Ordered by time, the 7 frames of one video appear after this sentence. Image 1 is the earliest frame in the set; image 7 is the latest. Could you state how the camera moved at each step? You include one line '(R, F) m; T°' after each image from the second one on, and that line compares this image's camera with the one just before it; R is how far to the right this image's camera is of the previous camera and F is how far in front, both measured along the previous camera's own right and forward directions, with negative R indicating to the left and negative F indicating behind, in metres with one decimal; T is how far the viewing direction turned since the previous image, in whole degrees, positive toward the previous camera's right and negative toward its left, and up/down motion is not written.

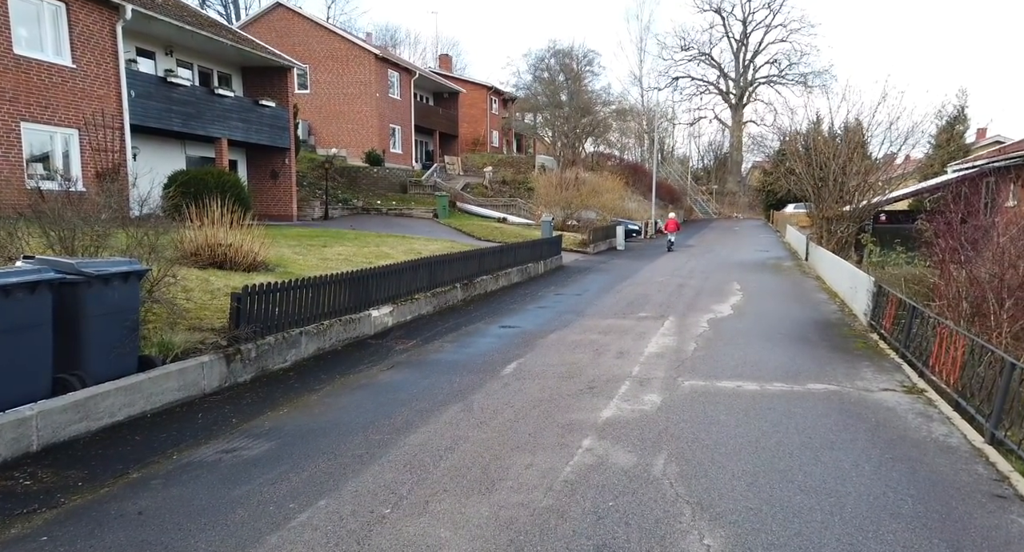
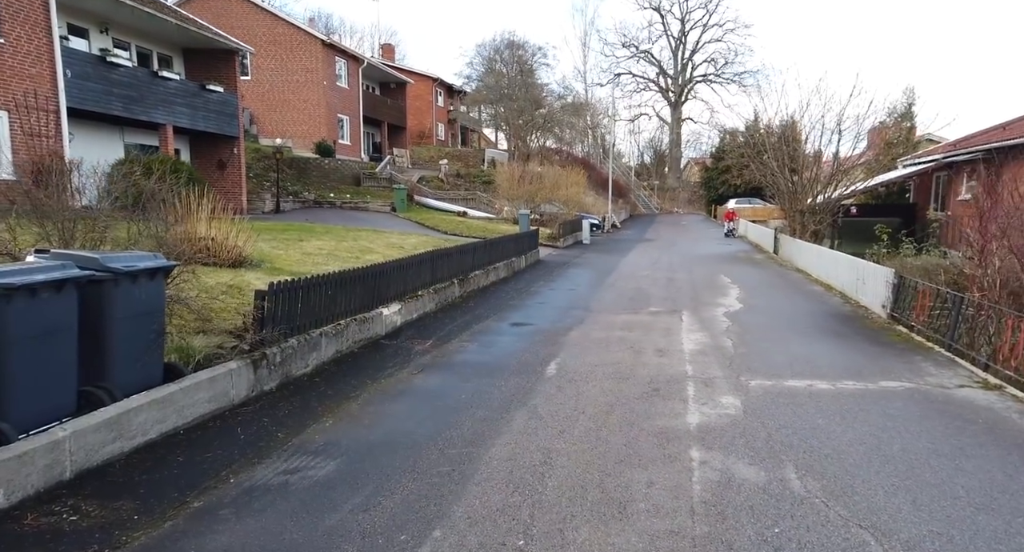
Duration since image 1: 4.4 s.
(-1.1, +0.6) m; +5°
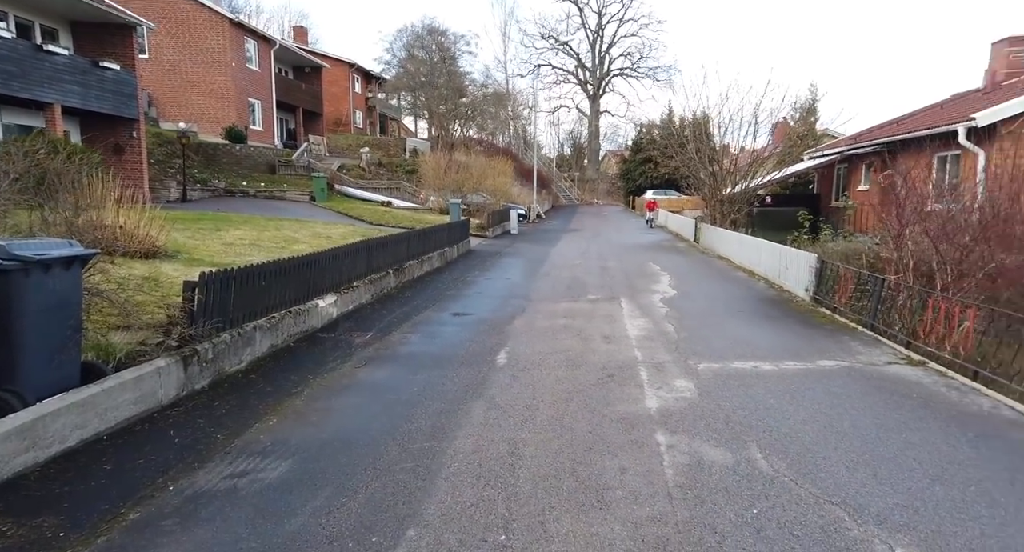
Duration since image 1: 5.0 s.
(-0.3, +0.2) m; +7°
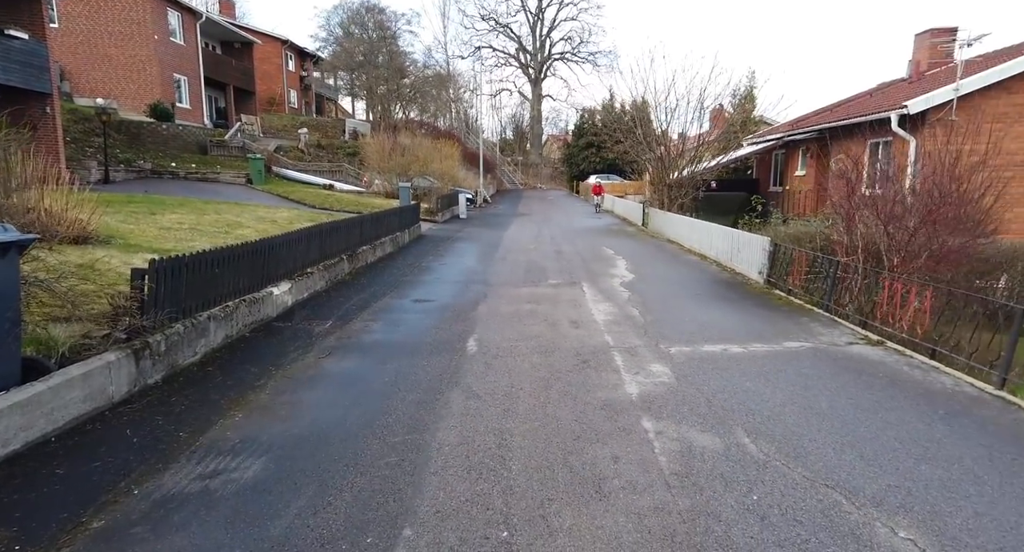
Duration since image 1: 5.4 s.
(-0.3, +0.2) m; +5°
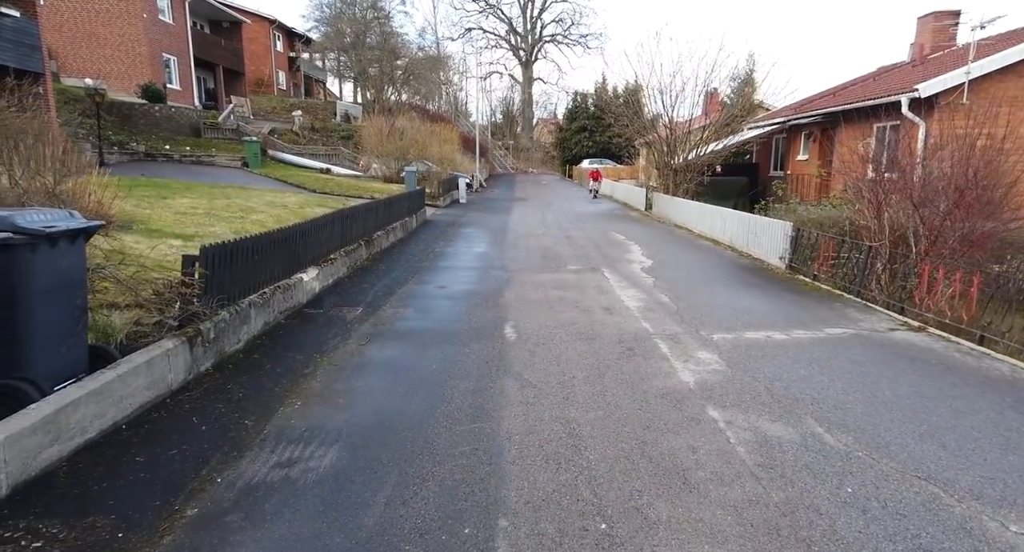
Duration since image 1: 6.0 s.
(-0.5, +0.1) m; +1°
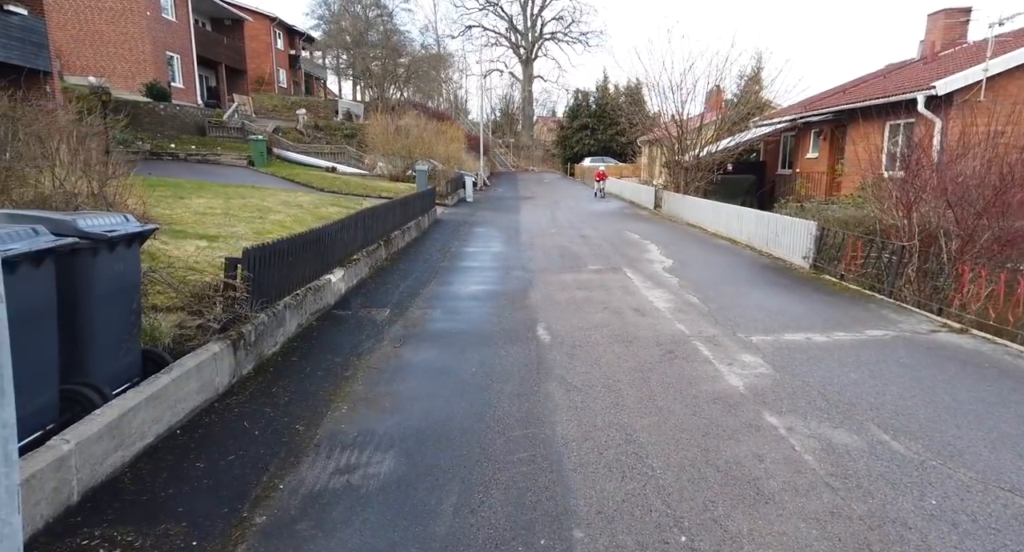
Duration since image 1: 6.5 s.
(-0.4, +0.1) m; 0°
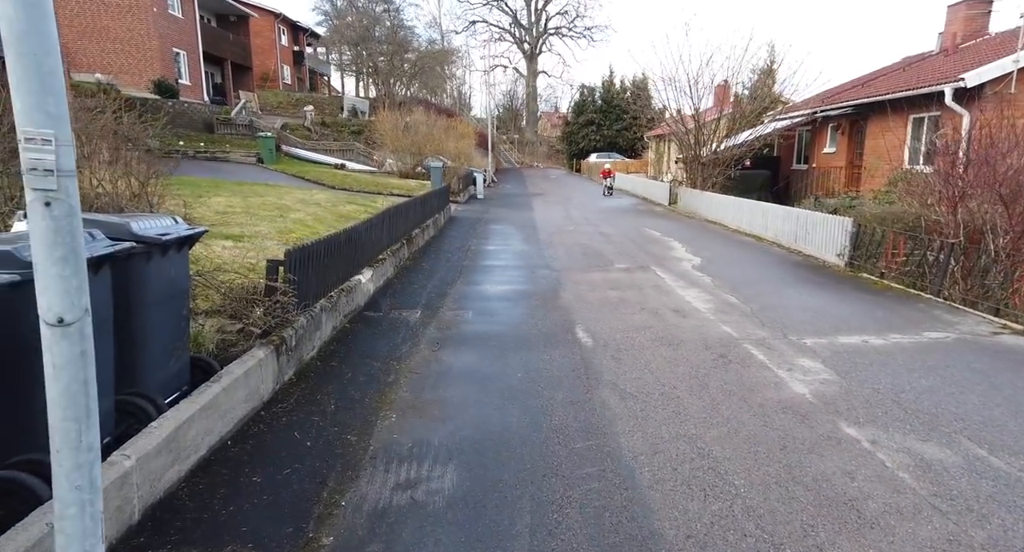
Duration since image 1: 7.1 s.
(-0.4, +0.3) m; 0°
